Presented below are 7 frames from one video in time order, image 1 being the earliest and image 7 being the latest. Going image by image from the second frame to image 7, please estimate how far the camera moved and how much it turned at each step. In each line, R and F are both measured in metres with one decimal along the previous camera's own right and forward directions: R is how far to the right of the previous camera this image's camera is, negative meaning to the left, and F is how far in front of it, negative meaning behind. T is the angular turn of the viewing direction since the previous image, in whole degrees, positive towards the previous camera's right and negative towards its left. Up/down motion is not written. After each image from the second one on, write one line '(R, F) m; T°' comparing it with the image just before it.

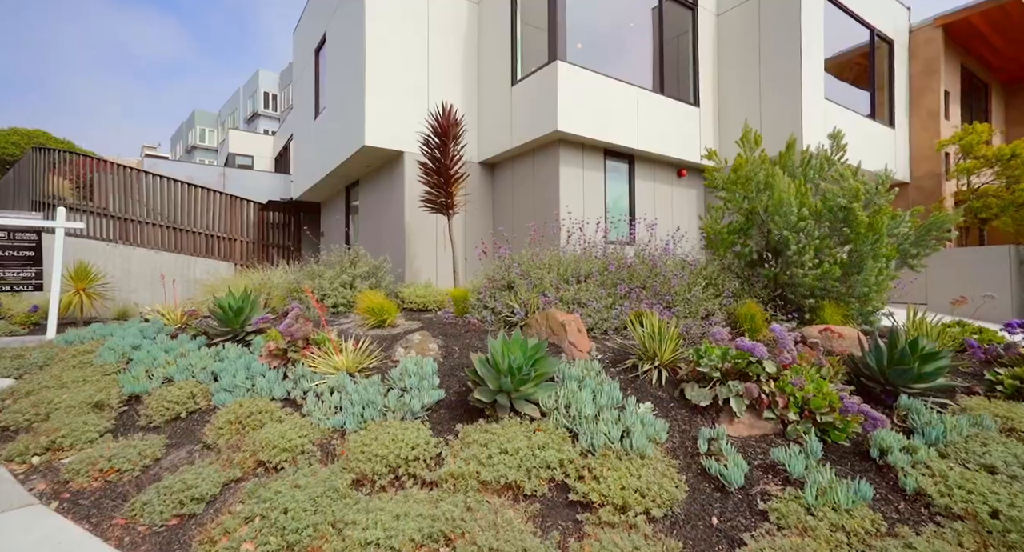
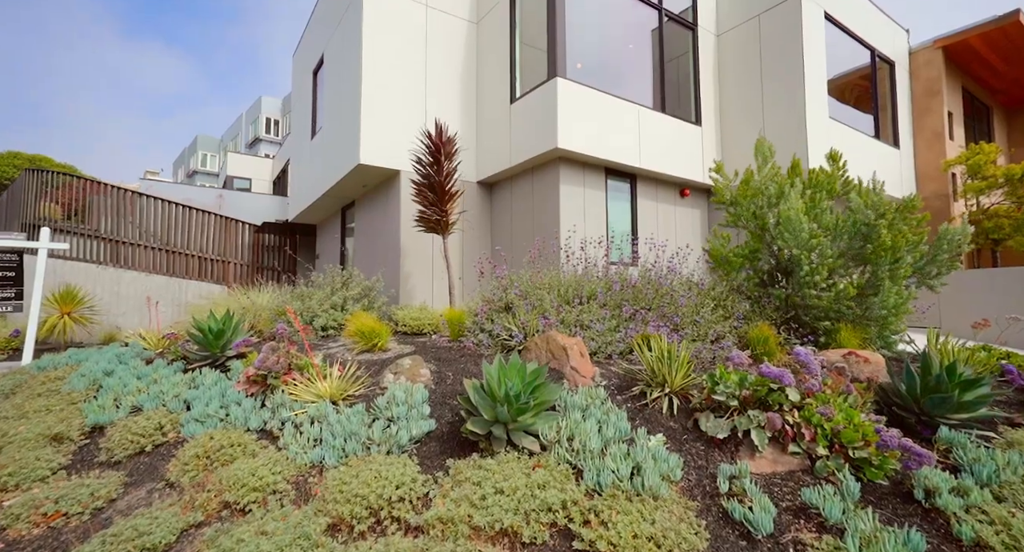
(0.0, +0.3) m; 0°
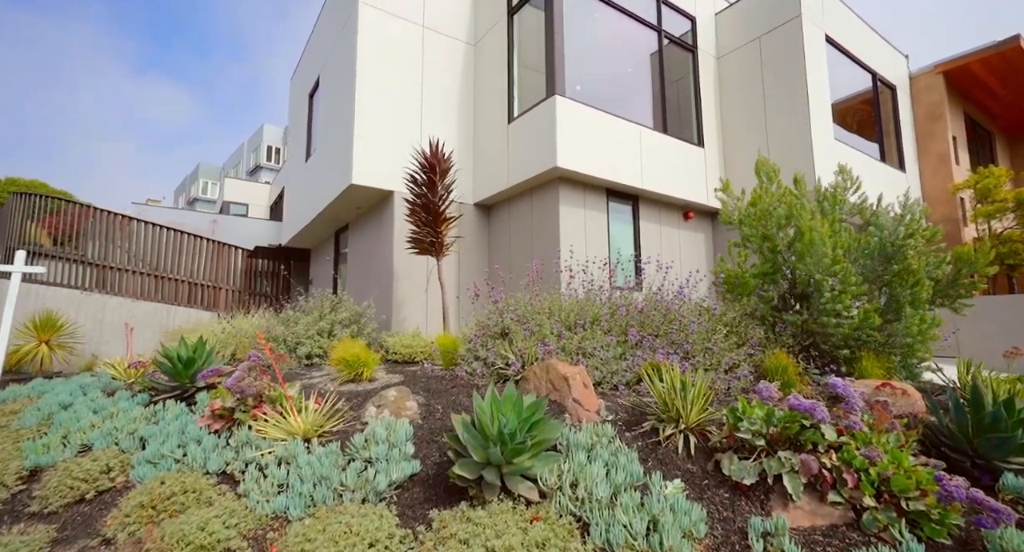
(0.0, +0.3) m; 0°
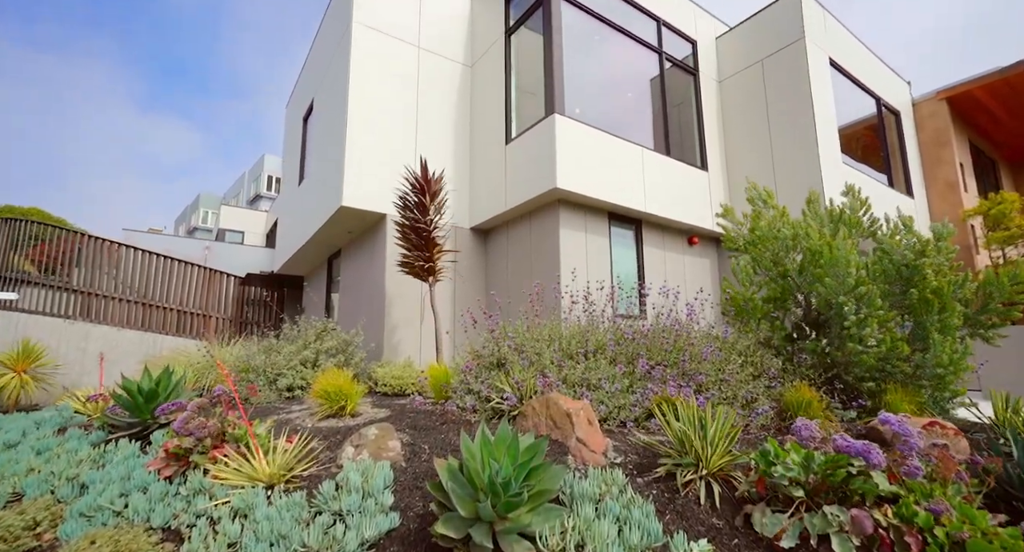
(0.0, +0.4) m; 0°
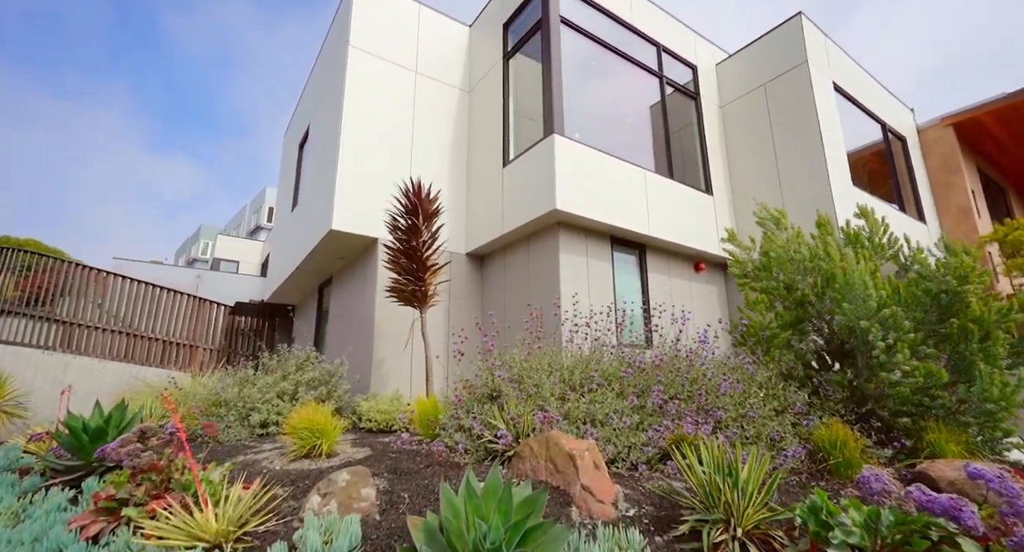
(0.0, +0.4) m; 0°
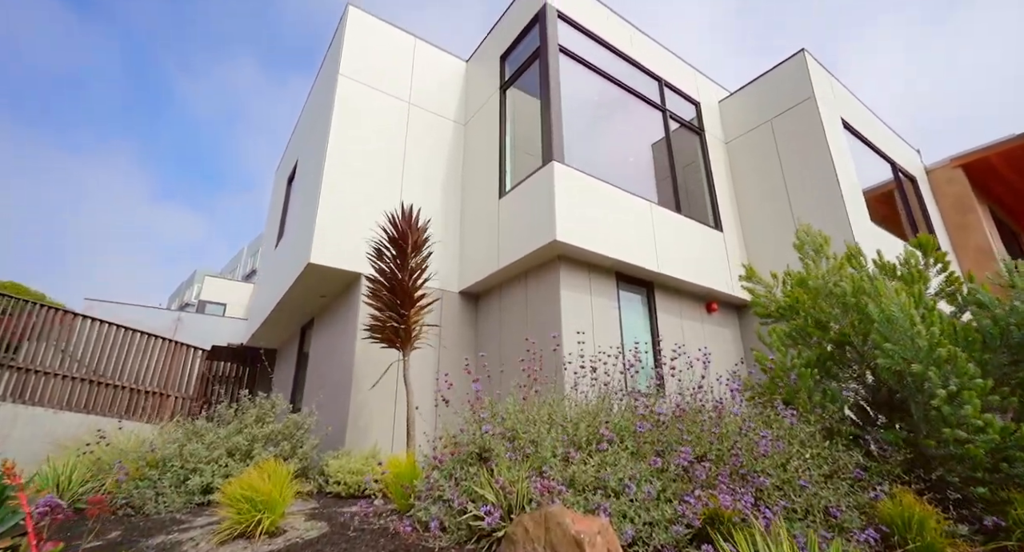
(0.0, +0.6) m; 0°
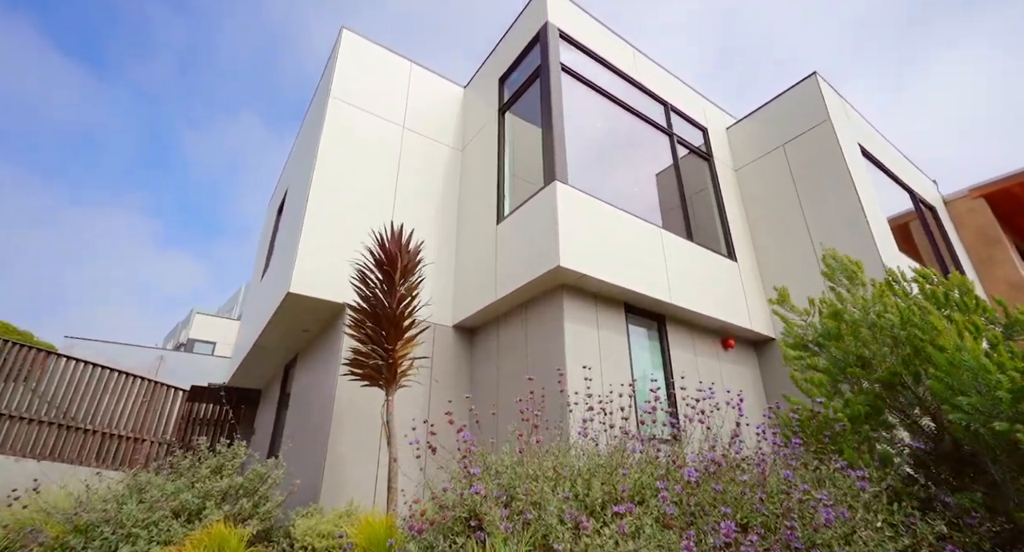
(0.0, +0.5) m; 0°
